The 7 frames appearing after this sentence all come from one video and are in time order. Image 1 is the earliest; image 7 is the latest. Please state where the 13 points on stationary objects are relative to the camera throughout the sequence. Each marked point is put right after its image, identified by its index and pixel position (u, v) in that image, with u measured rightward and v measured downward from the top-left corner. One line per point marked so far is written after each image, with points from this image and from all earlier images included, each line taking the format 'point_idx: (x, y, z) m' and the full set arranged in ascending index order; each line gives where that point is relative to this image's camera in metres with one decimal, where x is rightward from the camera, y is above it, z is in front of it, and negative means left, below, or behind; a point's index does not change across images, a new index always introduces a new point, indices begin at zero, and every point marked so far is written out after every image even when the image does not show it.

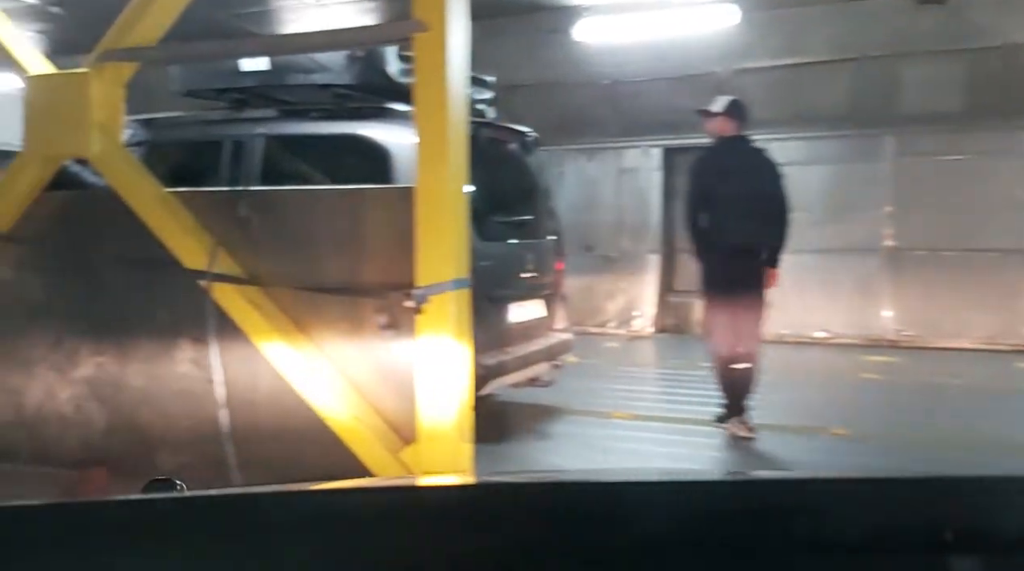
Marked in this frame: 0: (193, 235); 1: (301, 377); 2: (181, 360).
0: (-1.1, +0.2, +4.3) m
1: (-0.7, -0.3, +4.1) m
2: (-1.3, -0.3, +4.6) m
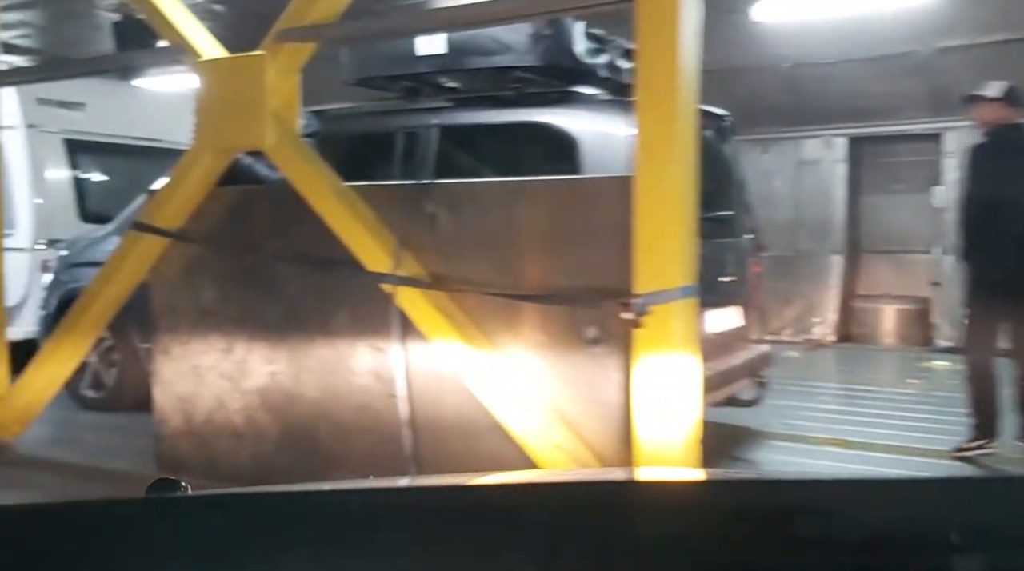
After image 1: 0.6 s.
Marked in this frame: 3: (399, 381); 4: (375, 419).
0: (-0.4, +0.2, +3.9) m
1: (0.0, -0.4, +3.6) m
2: (-0.5, -0.3, +4.2) m
3: (-0.4, -0.3, +4.1) m
4: (-0.5, -0.5, +4.2) m
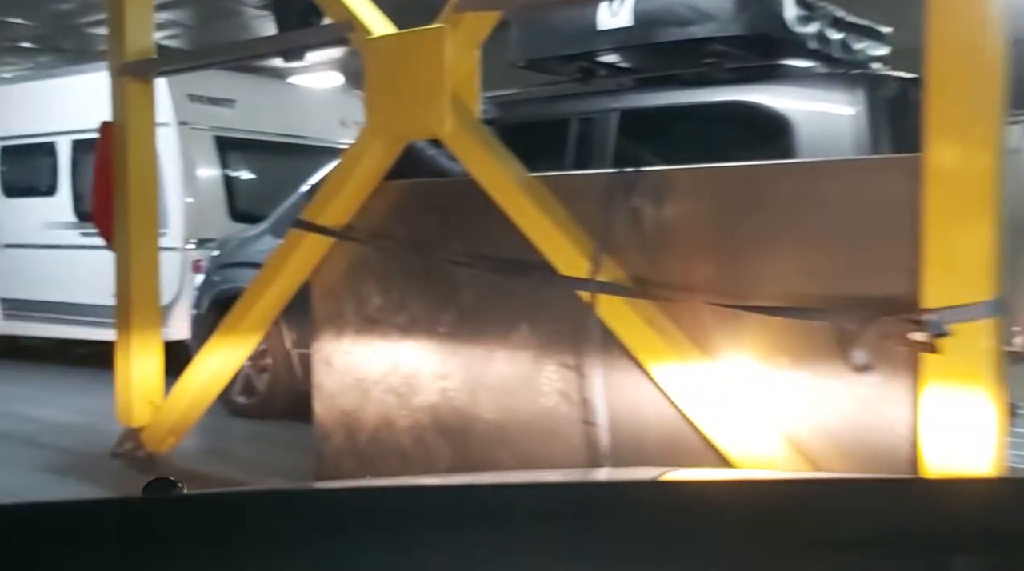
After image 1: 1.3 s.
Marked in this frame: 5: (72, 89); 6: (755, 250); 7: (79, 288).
0: (+0.2, +0.1, +3.3) m
1: (+0.5, -0.4, +3.0) m
2: (+0.1, -0.3, +3.7) m
3: (+0.3, -0.3, +3.6) m
4: (+0.2, -0.5, +3.7) m
5: (-4.2, +1.9, +11.1) m
6: (+0.7, +0.1, +3.2) m
7: (-4.2, 0.0, +11.4) m
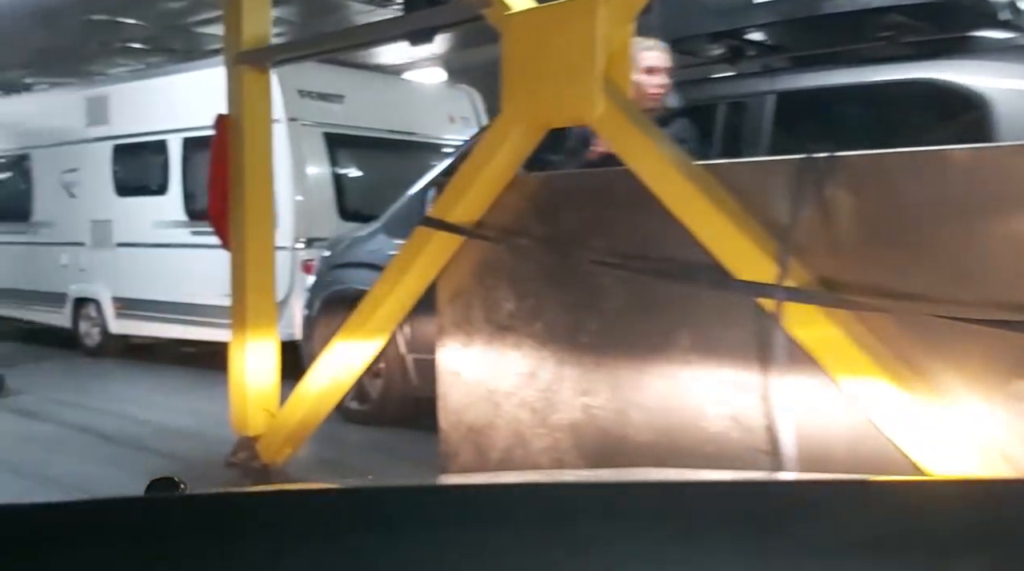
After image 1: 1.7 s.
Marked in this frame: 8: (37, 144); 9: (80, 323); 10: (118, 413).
0: (+0.6, +0.1, +2.9) m
1: (+0.9, -0.4, +2.6) m
2: (+0.5, -0.3, +3.3) m
3: (+0.7, -0.3, +3.1) m
4: (+0.6, -0.5, +3.2) m
5: (-3.1, +1.9, +11.0) m
6: (+1.1, +0.1, +2.7) m
7: (-3.1, 0.0, +11.3) m
8: (-5.3, +1.6, +13.1) m
9: (-4.8, -0.4, +13.0) m
10: (-3.1, -1.0, +9.2) m
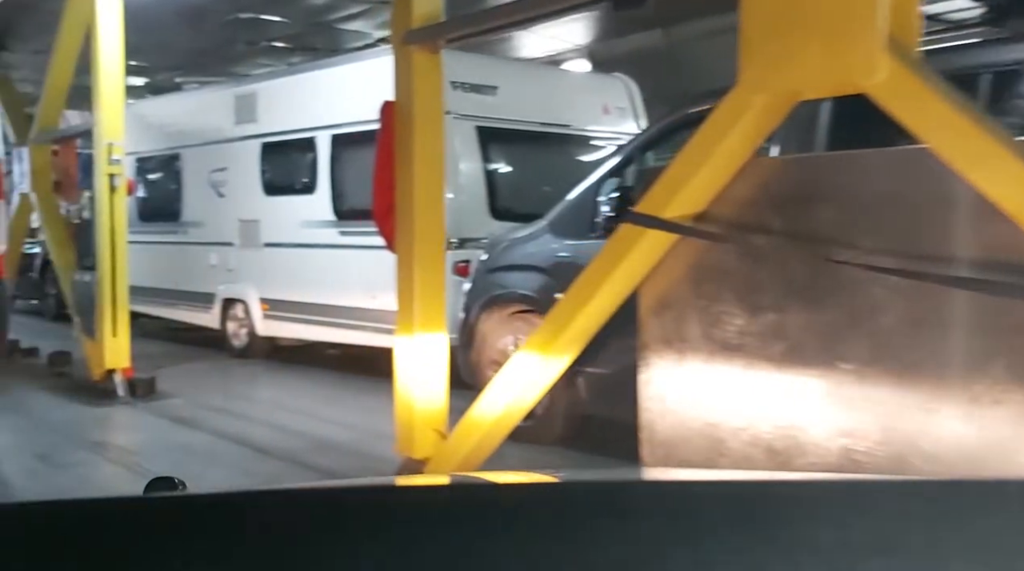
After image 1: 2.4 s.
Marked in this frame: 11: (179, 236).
0: (+1.1, +0.1, +2.1) m
1: (+1.4, -0.4, +1.8) m
2: (+1.1, -0.4, +2.5) m
3: (+1.2, -0.4, +2.4) m
4: (+1.2, -0.5, +2.5) m
5: (-1.7, +1.8, +10.6) m
6: (+1.6, +0.1, +1.9) m
7: (-1.6, 0.0, +10.9) m
8: (-3.6, +1.6, +13.0) m
9: (-3.1, -0.4, +12.8) m
10: (-1.8, -1.0, +8.8) m
11: (-3.8, +0.6, +13.4) m
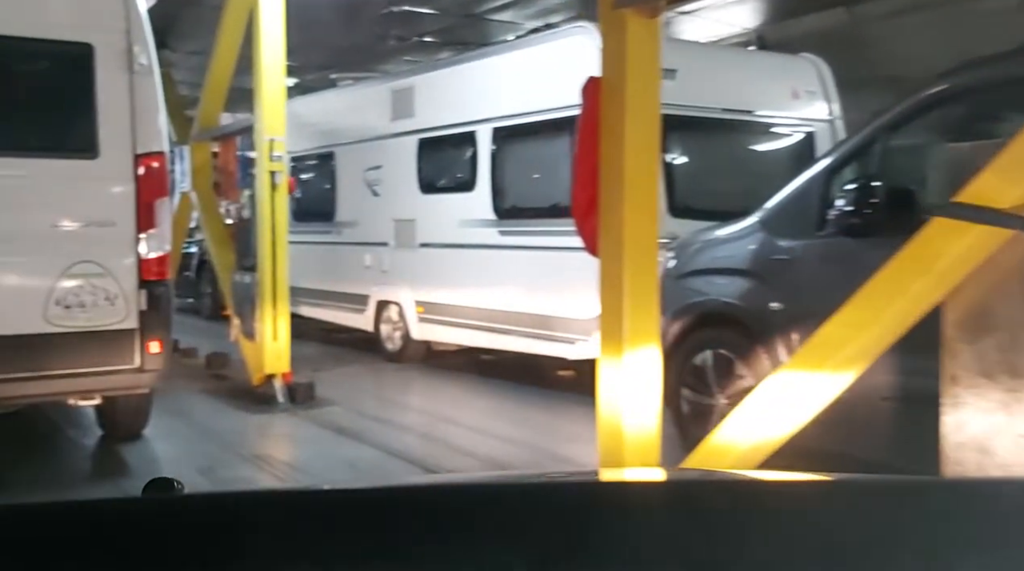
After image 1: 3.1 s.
0: (+1.6, +0.1, +1.3) m
1: (+1.9, -0.5, +0.9) m
2: (+1.7, -0.4, +1.7) m
3: (+1.8, -0.4, +1.5) m
4: (+1.7, -0.6, +1.7) m
5: (-0.2, +1.8, +10.1) m
6: (+2.0, 0.0, +1.1) m
7: (-0.1, -0.1, +10.3) m
8: (-1.8, +1.6, +12.6) m
9: (-1.3, -0.4, +12.3) m
10: (-0.5, -1.1, +8.3) m
11: (-2.0, +0.5, +13.1) m
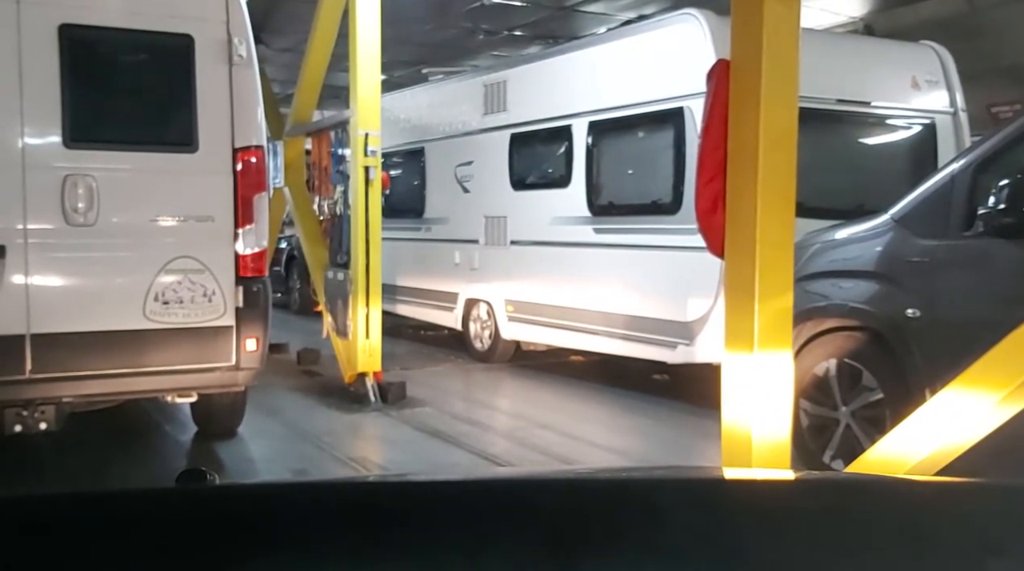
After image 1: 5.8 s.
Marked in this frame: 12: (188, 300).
0: (+1.8, 0.0, +0.9) m
1: (+2.1, -0.5, +0.5) m
2: (+1.9, -0.4, +1.3) m
3: (+2.0, -0.4, +1.1) m
4: (+2.0, -0.6, +1.3) m
5: (+0.7, +1.8, +9.8) m
6: (+2.3, 0.0, +0.6) m
7: (+0.8, -0.1, +10.0) m
8: (-0.8, +1.6, +12.4) m
9: (-0.4, -0.4, +12.1) m
10: (+0.1, -1.1, +8.0) m
11: (-1.0, +0.6, +12.9) m
12: (-1.6, -0.1, +6.0) m
